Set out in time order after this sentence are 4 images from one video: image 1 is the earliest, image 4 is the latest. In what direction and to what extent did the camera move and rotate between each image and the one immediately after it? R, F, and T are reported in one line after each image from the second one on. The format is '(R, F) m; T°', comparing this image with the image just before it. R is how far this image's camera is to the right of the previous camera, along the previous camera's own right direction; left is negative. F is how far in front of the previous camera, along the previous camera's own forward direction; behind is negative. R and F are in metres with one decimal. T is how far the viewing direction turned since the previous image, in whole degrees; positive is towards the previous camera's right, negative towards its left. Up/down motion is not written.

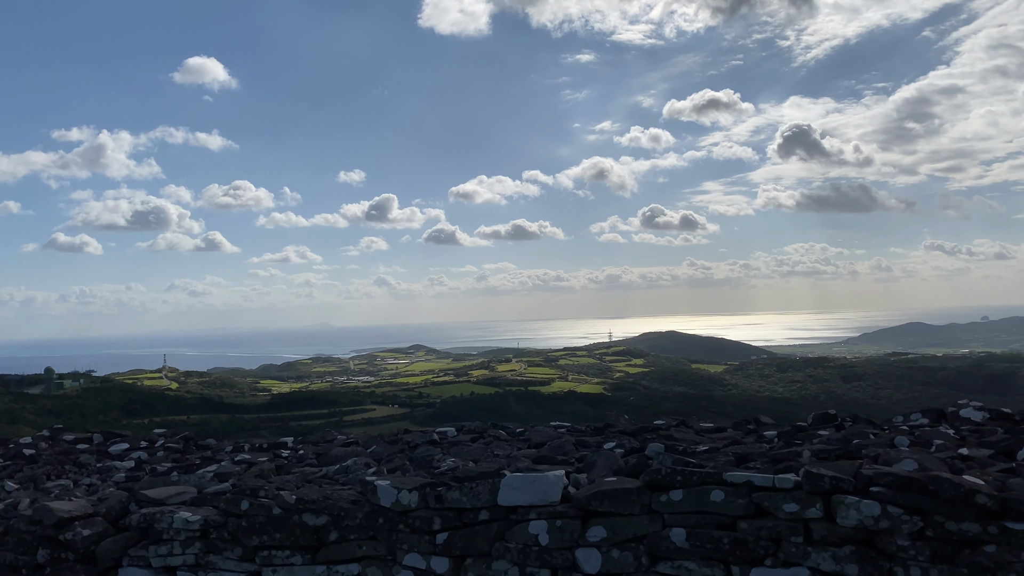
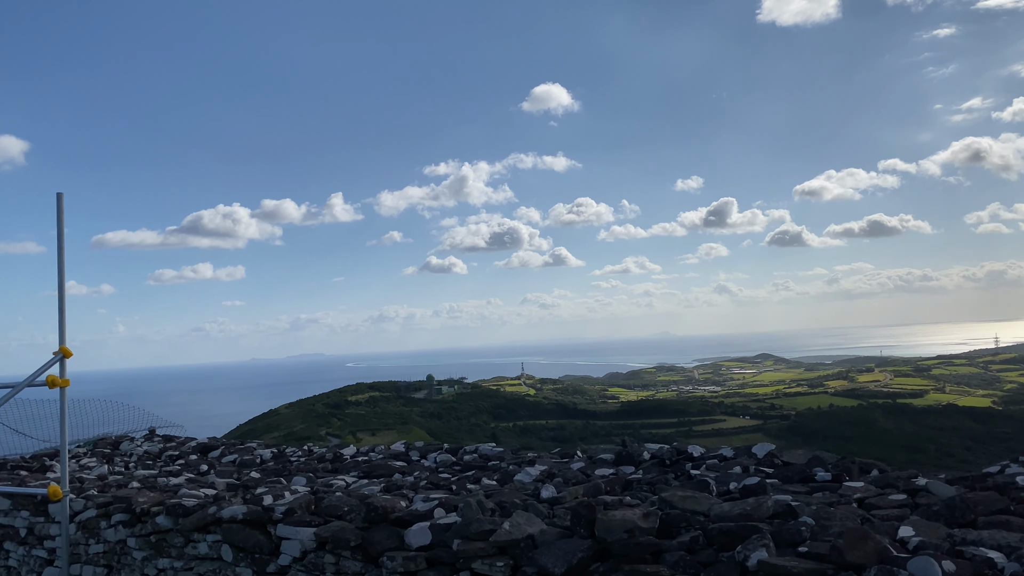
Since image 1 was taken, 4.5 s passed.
(-6.0, +2.2) m; -23°
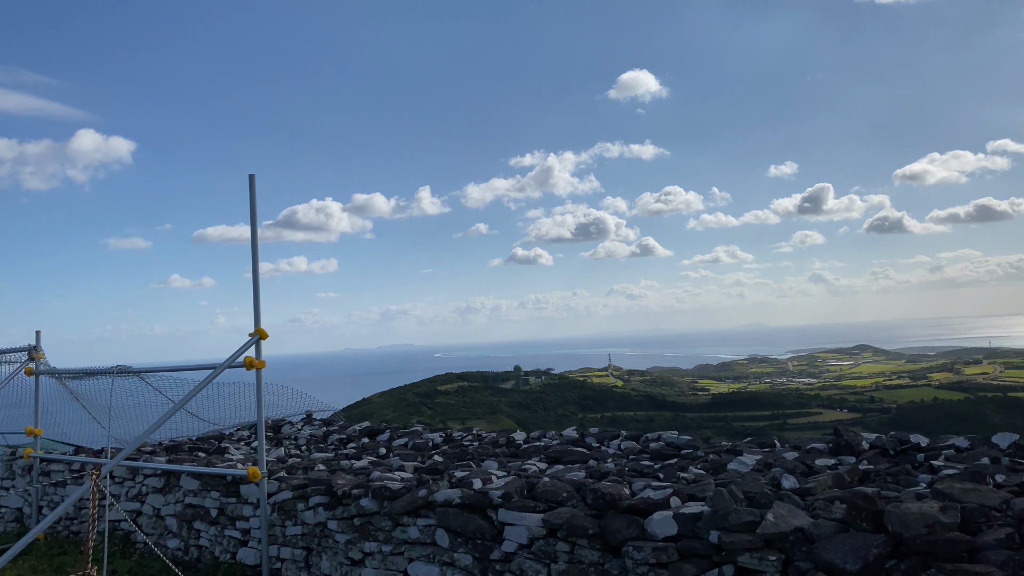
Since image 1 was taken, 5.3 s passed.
(-1.0, +0.3) m; -6°
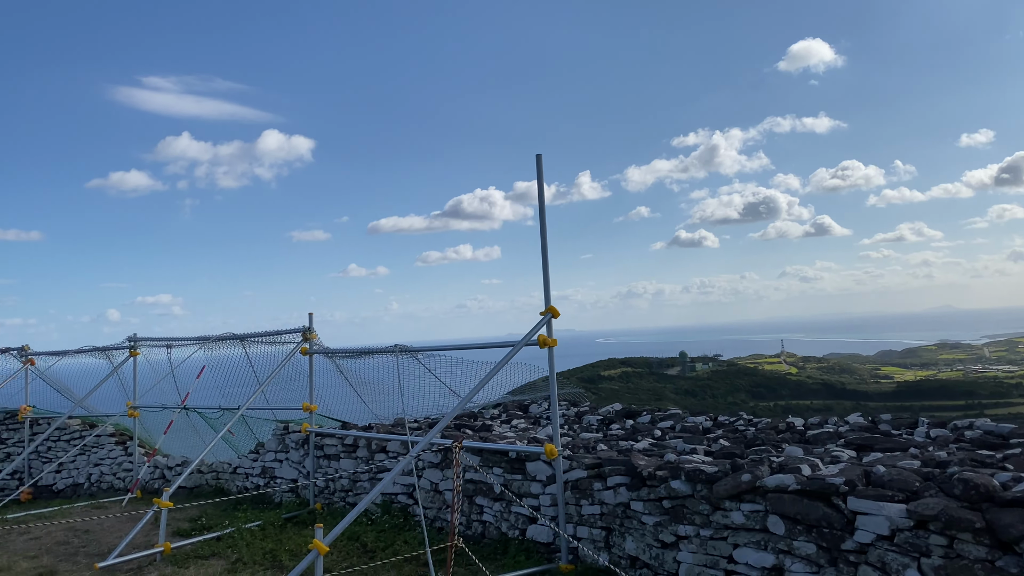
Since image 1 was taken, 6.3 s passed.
(-1.2, +0.1) m; -11°
